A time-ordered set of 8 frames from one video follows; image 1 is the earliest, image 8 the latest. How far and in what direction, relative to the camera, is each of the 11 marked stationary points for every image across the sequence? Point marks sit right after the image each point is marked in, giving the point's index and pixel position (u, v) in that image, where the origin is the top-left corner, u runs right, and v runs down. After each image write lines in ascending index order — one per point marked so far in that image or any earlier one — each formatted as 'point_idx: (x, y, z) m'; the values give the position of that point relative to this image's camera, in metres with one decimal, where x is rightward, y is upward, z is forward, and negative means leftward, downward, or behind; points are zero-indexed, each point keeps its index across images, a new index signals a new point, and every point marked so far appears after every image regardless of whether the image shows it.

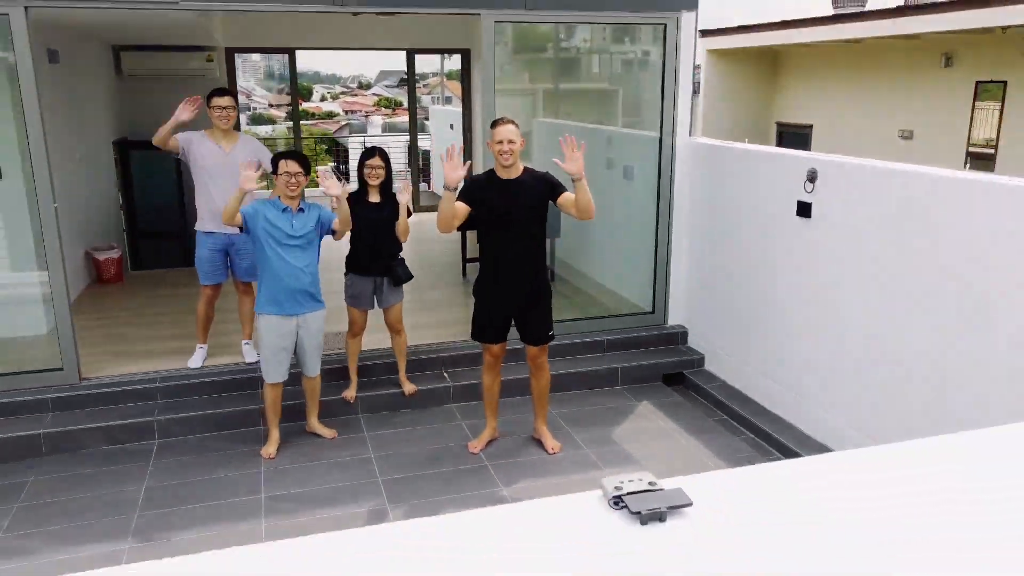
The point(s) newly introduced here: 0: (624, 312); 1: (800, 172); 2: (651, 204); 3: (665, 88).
0: (+0.3, 0.0, +2.1) m
1: (+0.6, +0.2, +1.6) m
2: (+0.3, +0.3, +2.1) m
3: (+0.4, +0.5, +2.0) m
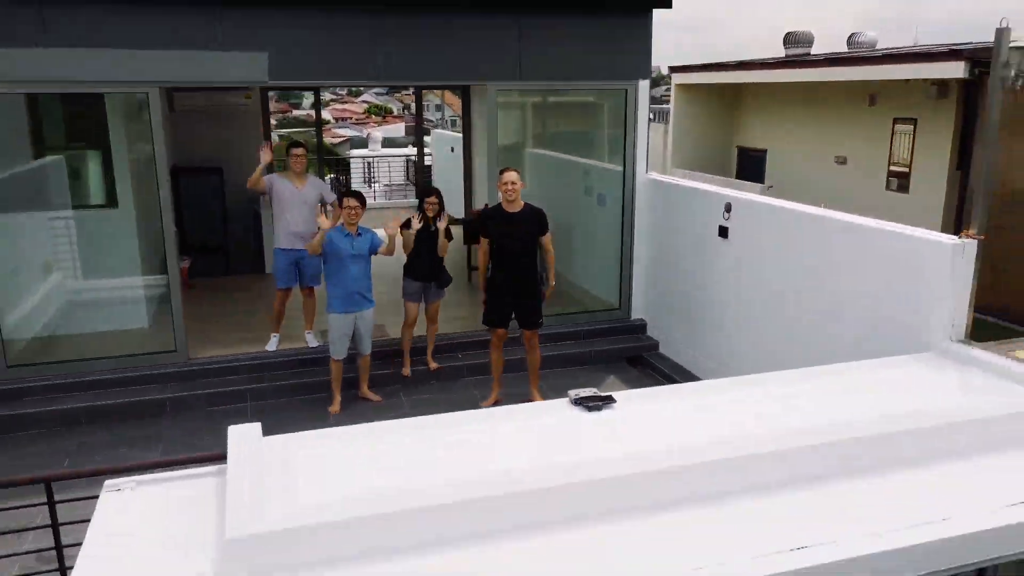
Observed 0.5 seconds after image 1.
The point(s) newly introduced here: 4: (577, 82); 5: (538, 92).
0: (+0.3, 0.0, +2.7) m
1: (+0.6, +0.2, +2.2) m
2: (+0.3, +0.2, +2.7) m
3: (+0.3, +0.5, +2.6) m
4: (+0.2, +0.6, +2.5) m
5: (+0.1, +0.6, +2.5) m
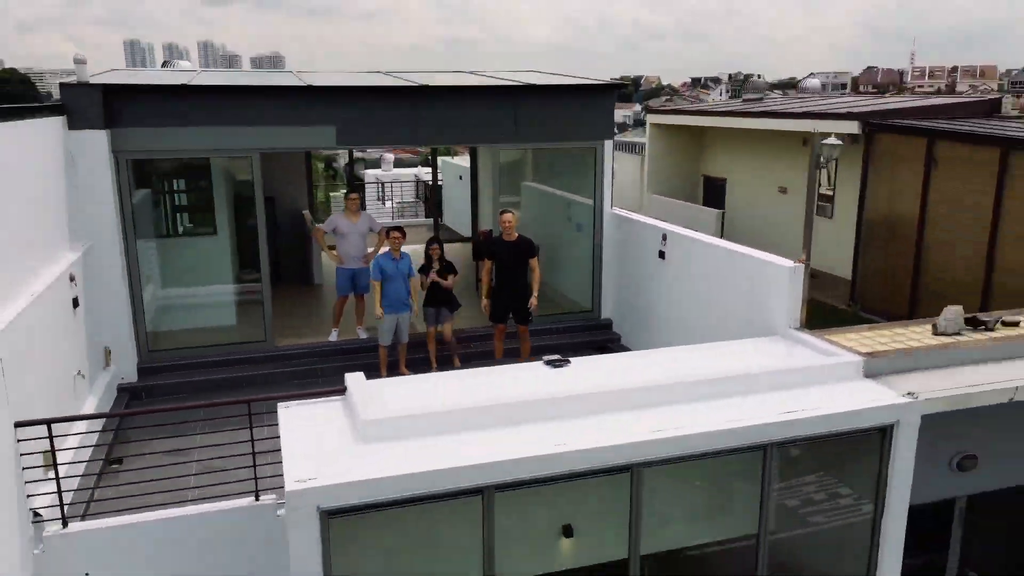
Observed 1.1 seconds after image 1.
0: (+0.2, 0.0, +3.5) m
1: (+0.5, +0.2, +3.0) m
2: (+0.3, +0.2, +3.5) m
3: (+0.3, +0.5, +3.4) m
4: (+0.2, +0.6, +3.3) m
5: (+0.1, +0.6, +3.3) m
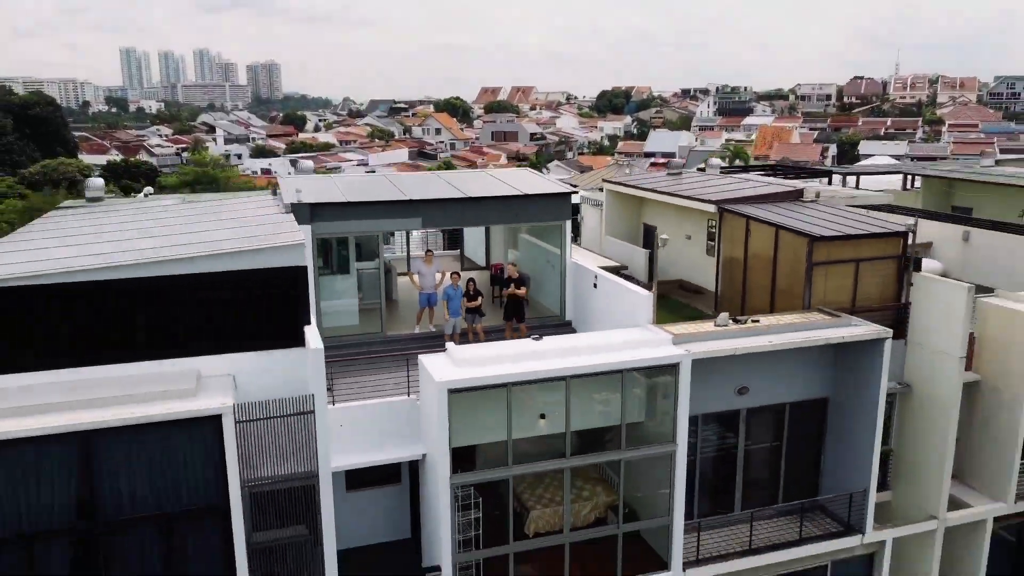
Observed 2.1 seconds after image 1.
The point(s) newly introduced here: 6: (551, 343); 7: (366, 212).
0: (+0.3, -0.2, +6.1) m
1: (+0.6, +0.1, +5.6) m
2: (+0.3, +0.1, +6.0) m
3: (+0.4, +0.4, +6.0) m
4: (+0.2, +0.5, +5.8) m
5: (+0.1, +0.5, +5.8) m
6: (+0.2, -0.3, +4.5) m
7: (-1.0, +0.5, +5.4) m
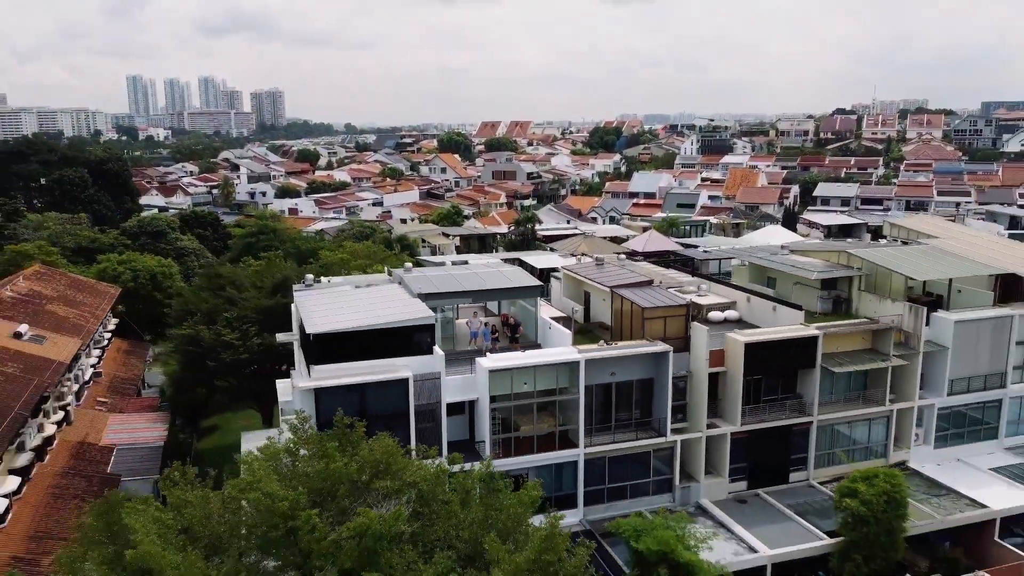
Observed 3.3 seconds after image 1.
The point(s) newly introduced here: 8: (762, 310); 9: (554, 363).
0: (+0.3, -0.8, +12.8) m
1: (+0.6, -0.5, +12.3) m
2: (+0.4, -0.5, +12.7) m
3: (+0.4, -0.3, +12.7) m
4: (+0.2, -0.1, +12.5) m
5: (+0.1, -0.2, +12.5) m
6: (+0.2, -0.9, +11.2) m
7: (-1.0, -0.1, +12.1) m
8: (+4.2, -0.4, +13.4) m
9: (+0.6, -1.0, +11.0) m
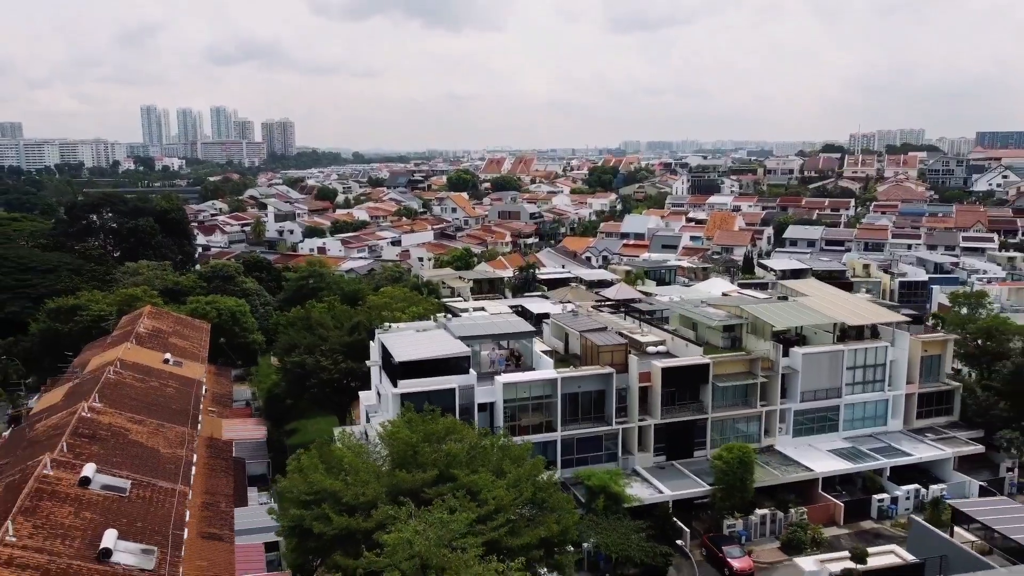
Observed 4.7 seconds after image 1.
0: (+0.4, -1.9, +20.0) m
1: (+0.7, -1.6, +19.5) m
2: (+0.5, -1.6, +19.9) m
3: (+0.5, -1.4, +19.9) m
4: (+0.3, -1.2, +19.8) m
5: (+0.2, -1.3, +19.8) m
6: (+0.3, -2.0, +18.4) m
7: (-0.9, -1.2, +19.3) m
8: (+4.3, -1.5, +20.6) m
9: (+0.7, -2.1, +18.2) m
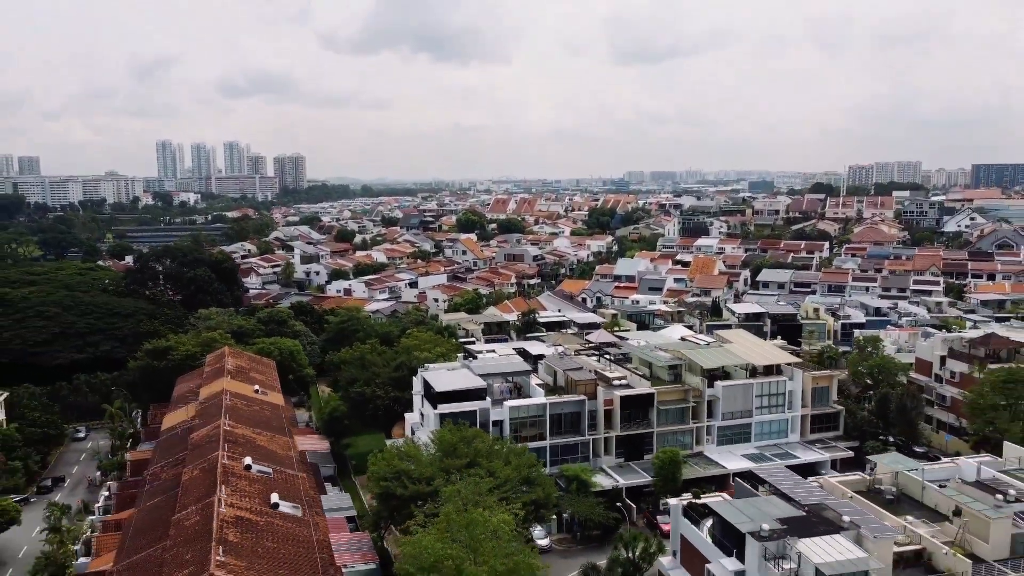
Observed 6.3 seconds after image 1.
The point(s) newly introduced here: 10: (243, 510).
0: (+0.5, -3.7, +28.2) m
1: (+0.8, -3.4, +27.7) m
2: (+0.6, -3.4, +28.2) m
3: (+0.6, -3.2, +28.1) m
4: (+0.4, -3.0, +28.0) m
5: (+0.3, -3.1, +28.0) m
6: (+0.4, -3.7, +26.6) m
7: (-0.7, -3.0, +27.6) m
8: (+4.4, -3.3, +28.9) m
9: (+0.8, -3.8, +26.4) m
10: (-6.4, -5.3, +19.0) m
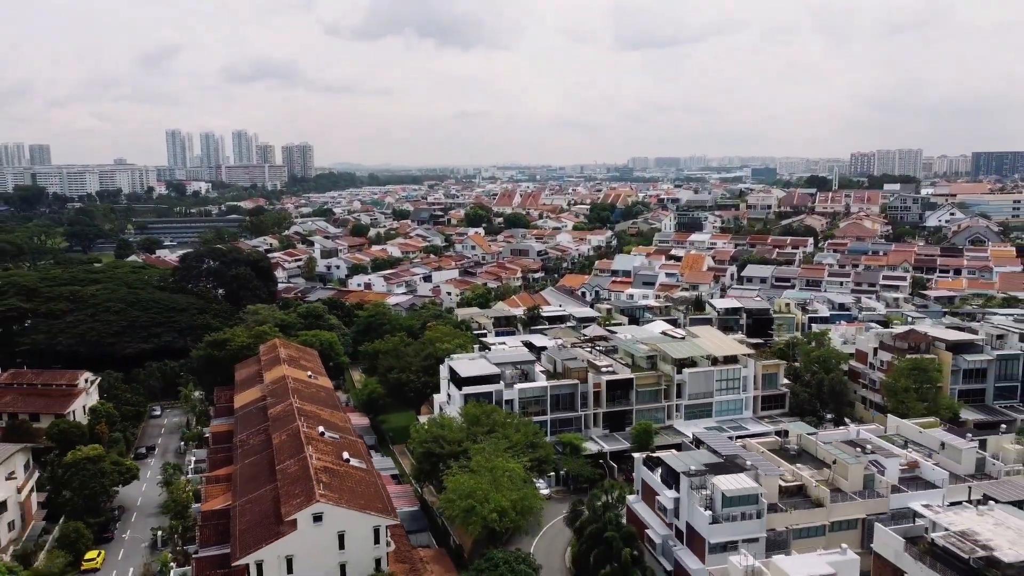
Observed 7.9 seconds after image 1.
0: (+0.9, -4.0, +35.3) m
1: (+1.2, -3.7, +34.9) m
2: (+0.9, -3.7, +35.3) m
3: (+1.0, -3.5, +35.2) m
4: (+0.8, -3.3, +35.1) m
5: (+0.7, -3.3, +35.1) m
6: (+0.8, -4.0, +33.7) m
7: (-0.4, -3.3, +34.7) m
8: (+4.8, -3.6, +35.9) m
9: (+1.1, -4.1, +33.5) m
10: (-6.1, -5.7, +26.2) m
